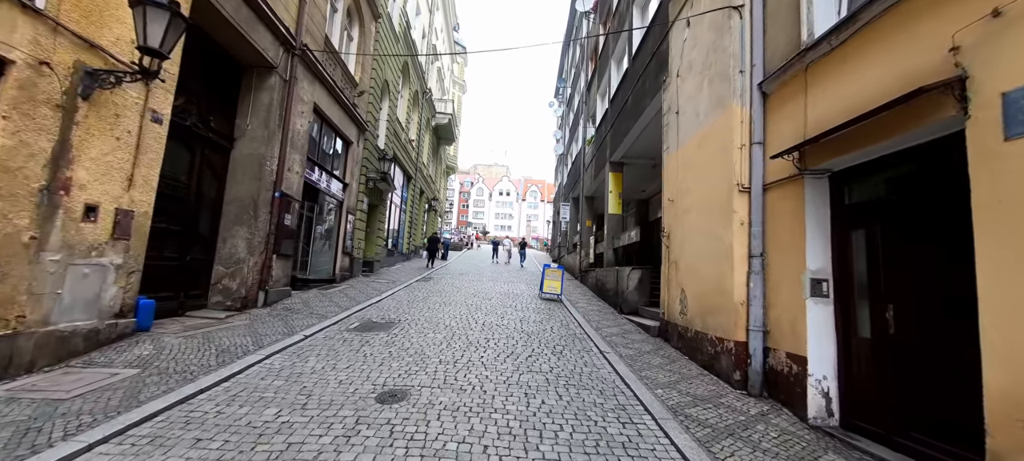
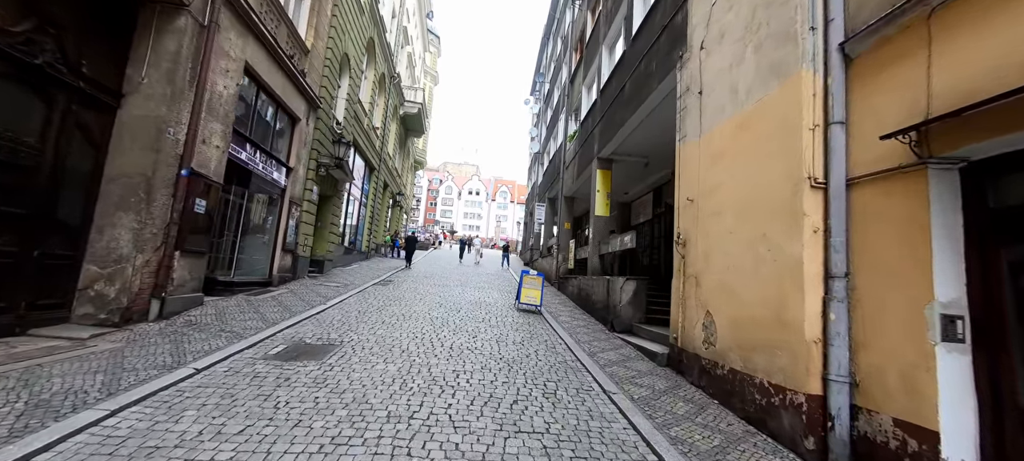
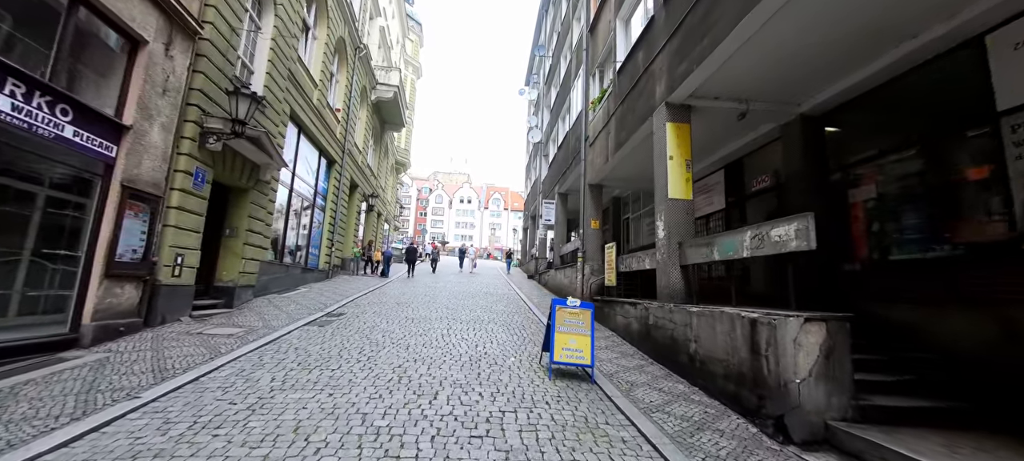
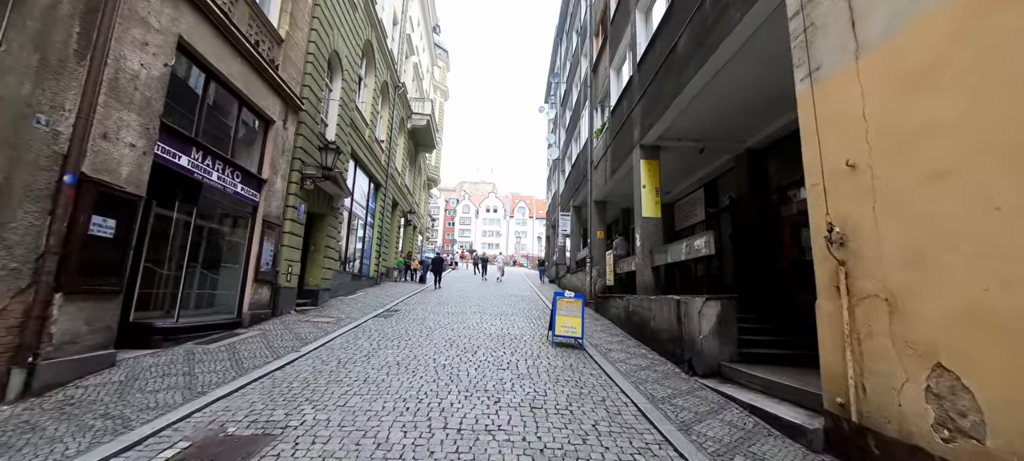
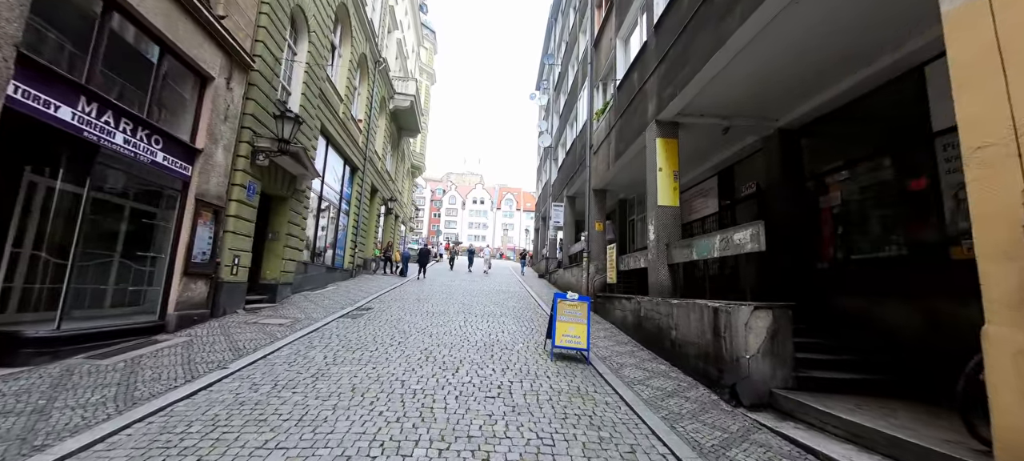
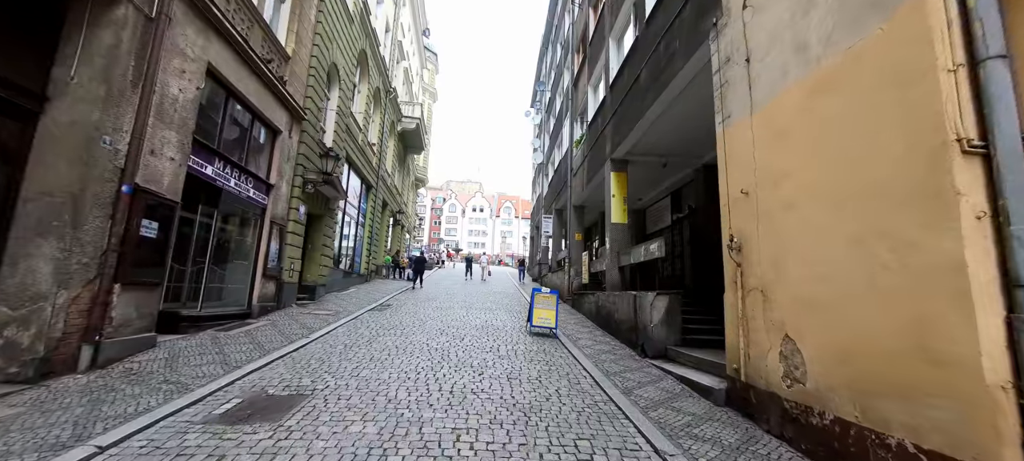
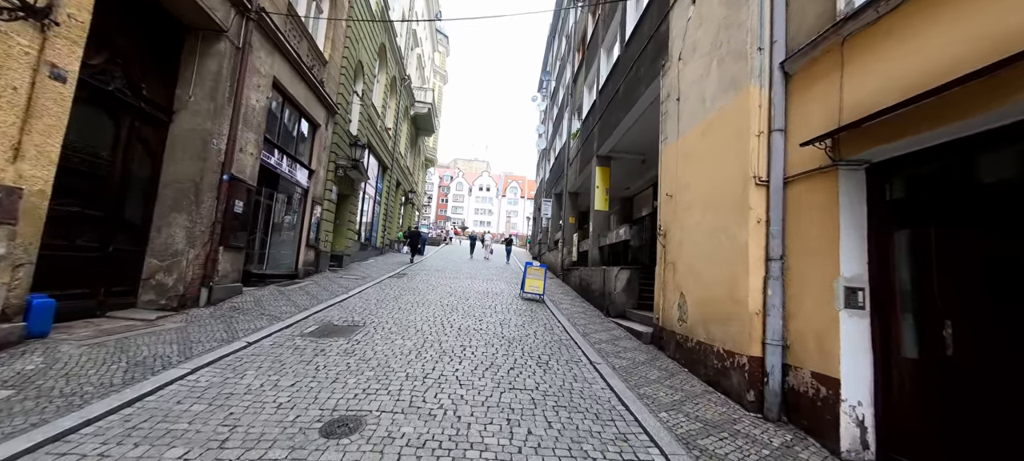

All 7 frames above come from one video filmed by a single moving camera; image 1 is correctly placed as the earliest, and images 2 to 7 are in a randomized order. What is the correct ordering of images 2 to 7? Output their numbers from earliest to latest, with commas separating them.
7, 2, 6, 4, 5, 3
